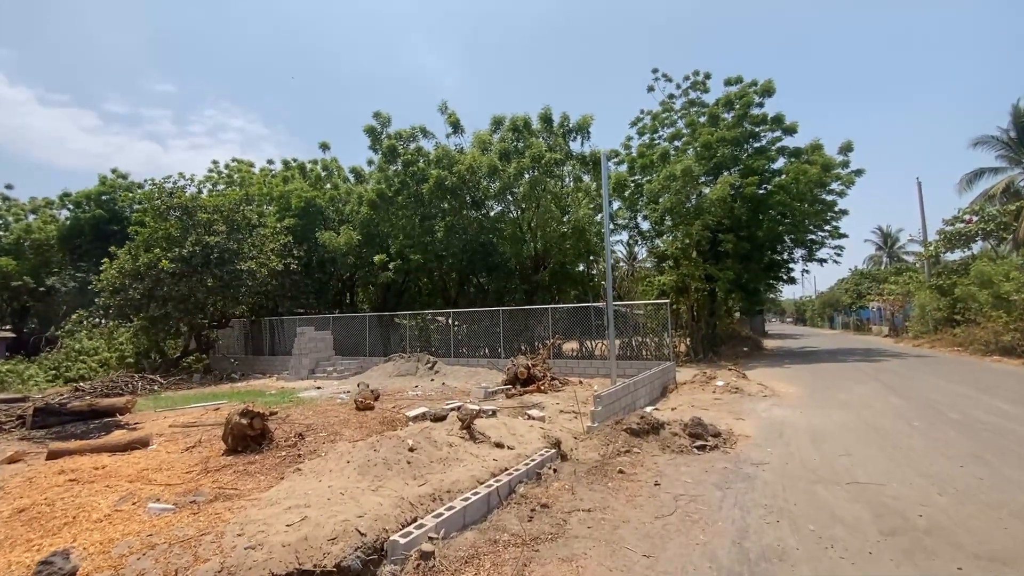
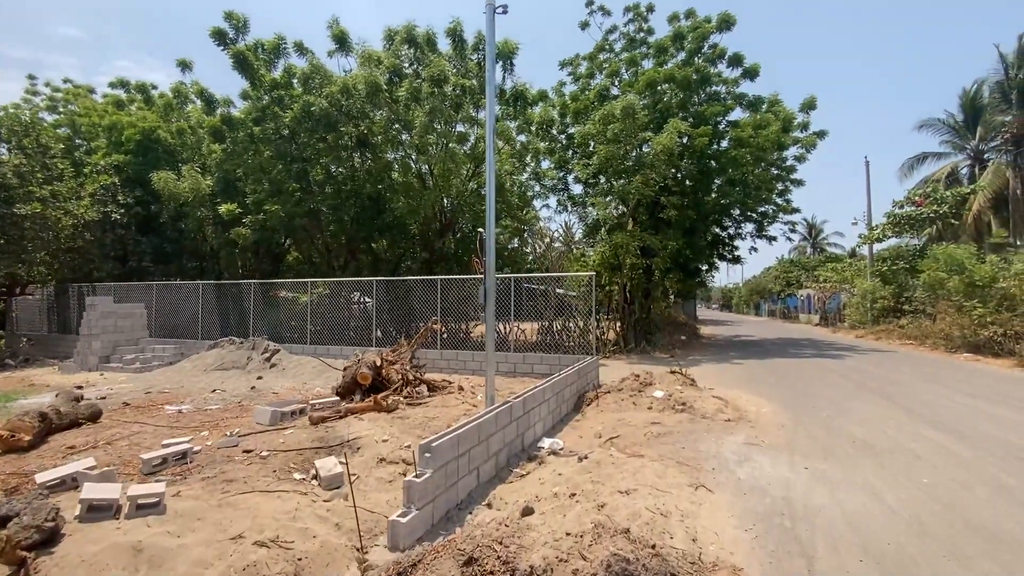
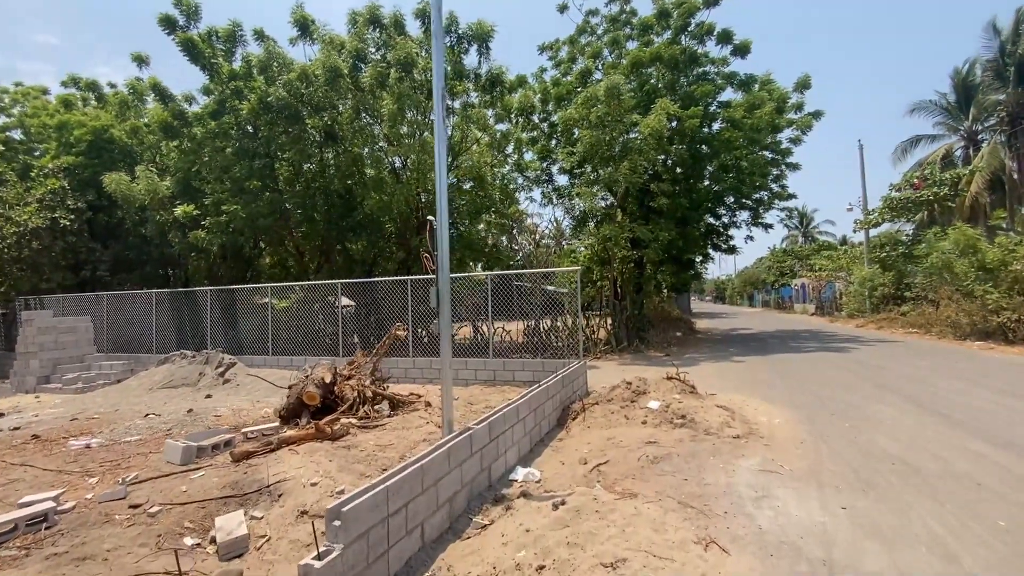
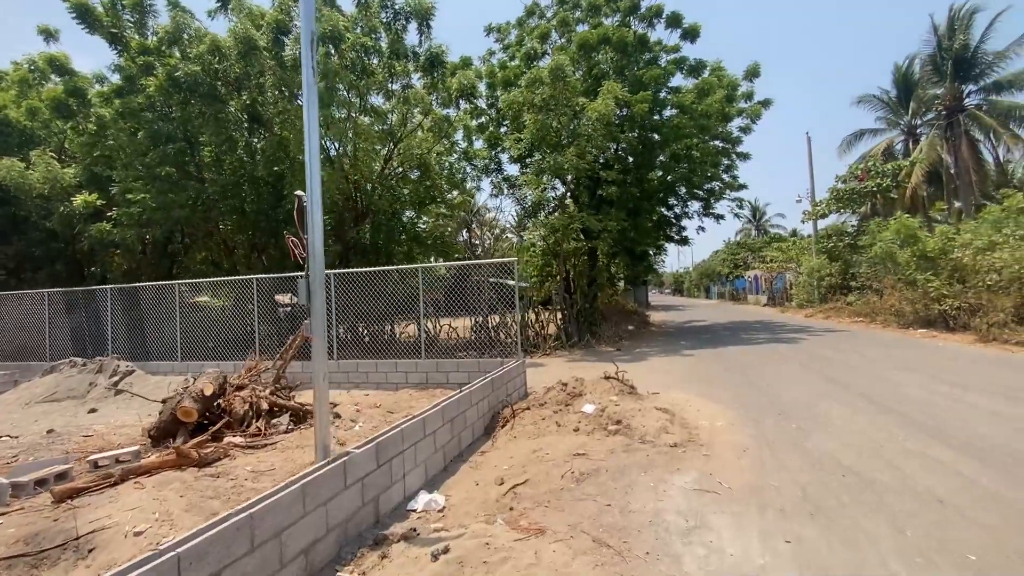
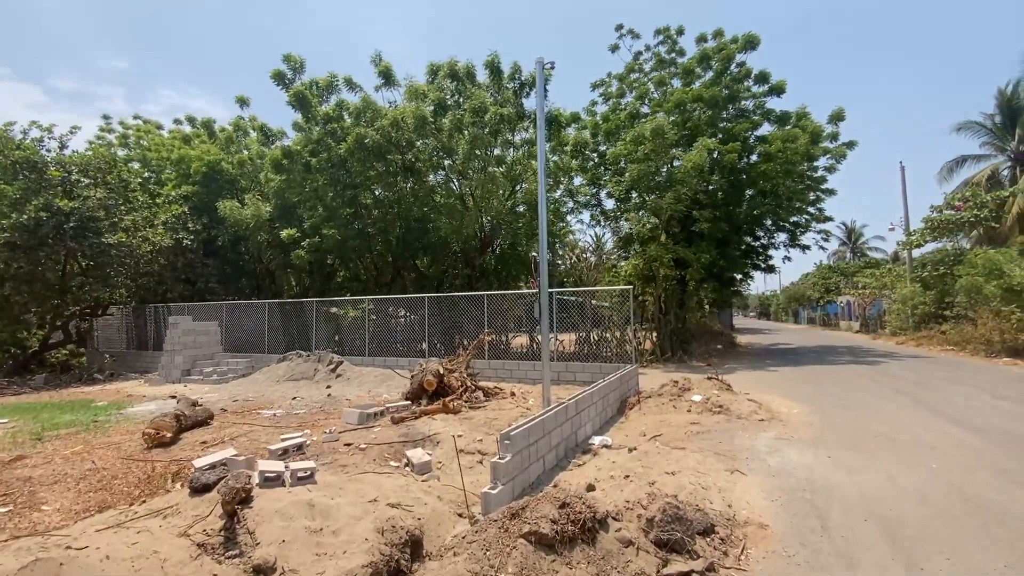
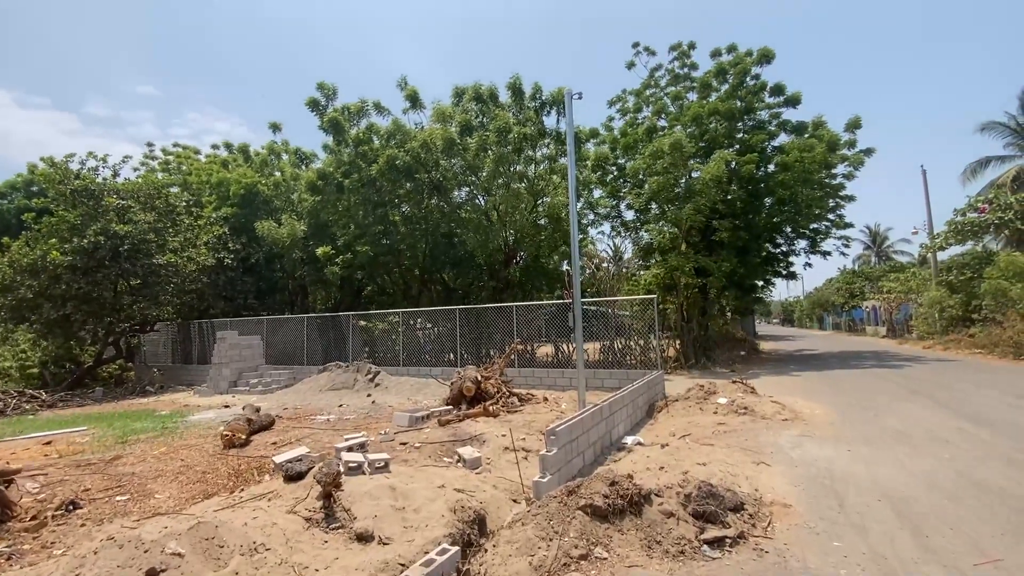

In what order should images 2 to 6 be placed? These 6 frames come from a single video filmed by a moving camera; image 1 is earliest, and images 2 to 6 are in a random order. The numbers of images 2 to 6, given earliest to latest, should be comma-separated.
6, 5, 2, 3, 4
